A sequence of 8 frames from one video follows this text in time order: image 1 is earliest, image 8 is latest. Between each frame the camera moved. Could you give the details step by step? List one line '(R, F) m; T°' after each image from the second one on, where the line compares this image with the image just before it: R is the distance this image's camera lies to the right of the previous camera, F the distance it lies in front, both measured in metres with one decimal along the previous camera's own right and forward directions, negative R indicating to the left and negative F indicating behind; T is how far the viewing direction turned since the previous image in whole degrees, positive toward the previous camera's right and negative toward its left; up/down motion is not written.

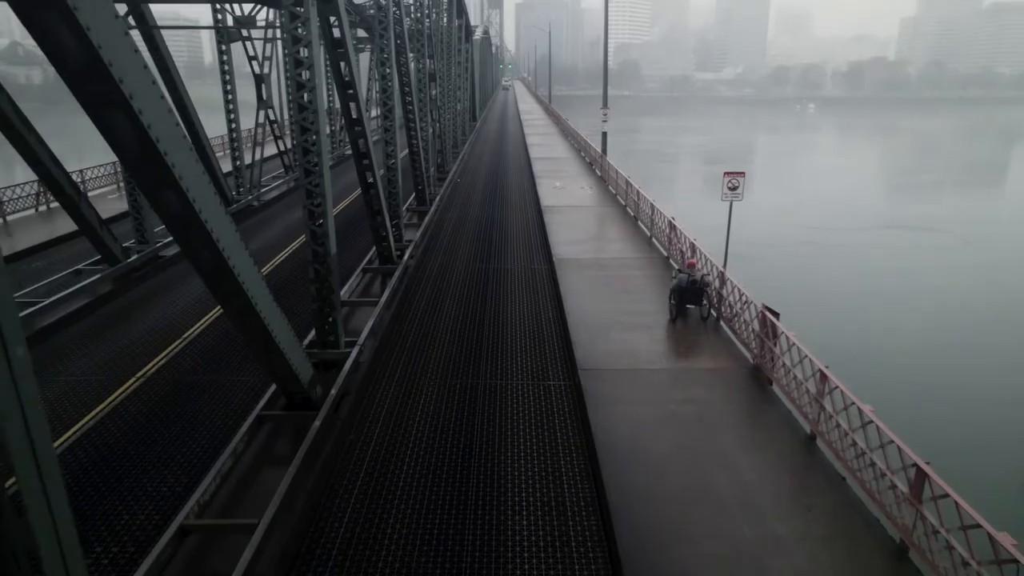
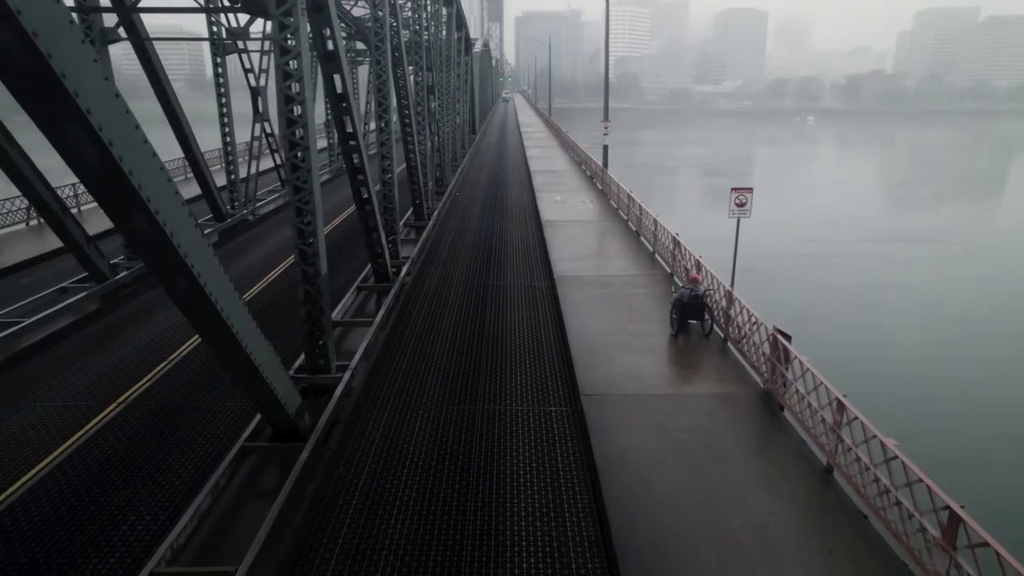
(0.0, +0.4) m; 0°
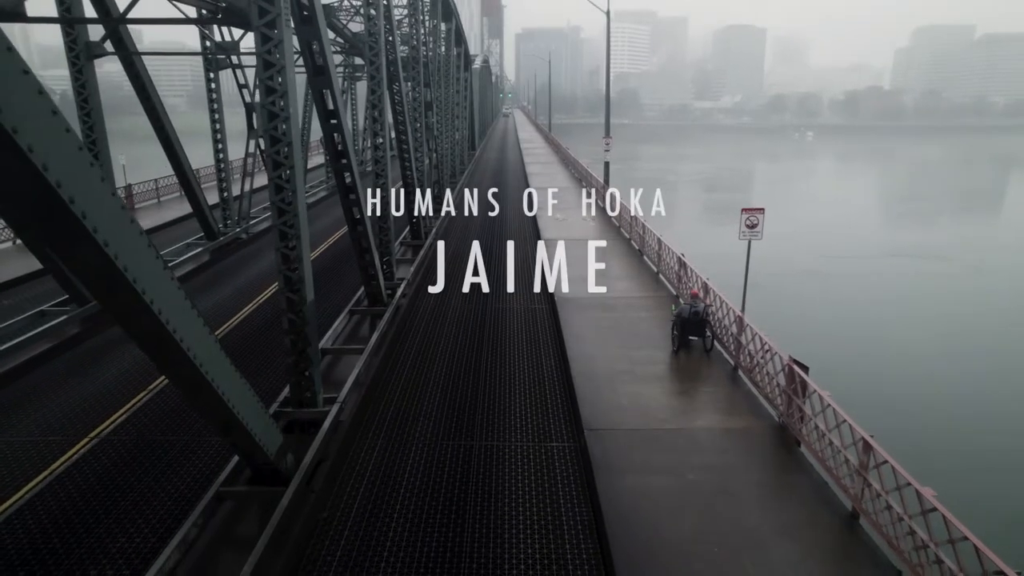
(0.0, +0.5) m; 0°
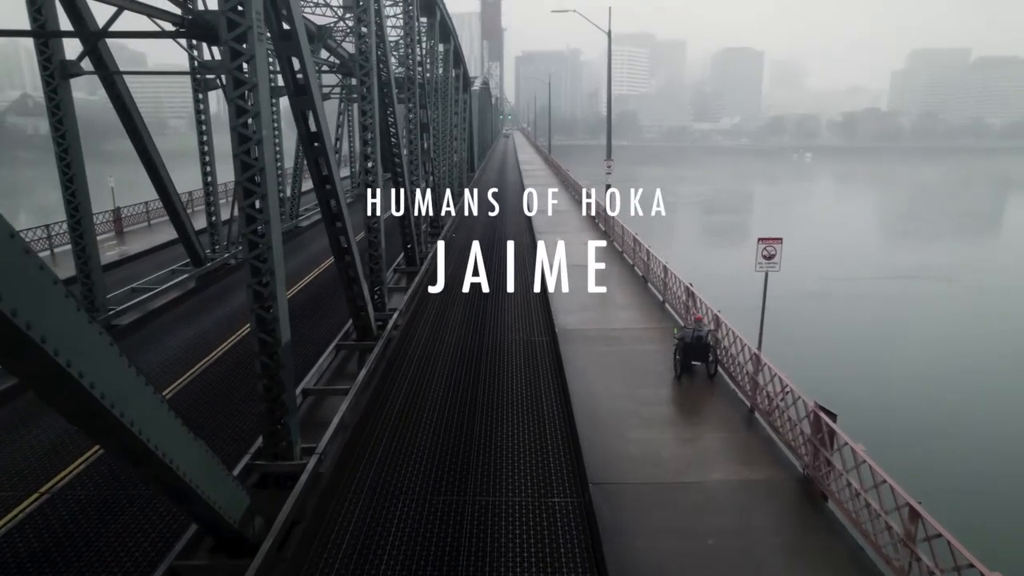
(0.0, +0.7) m; 0°
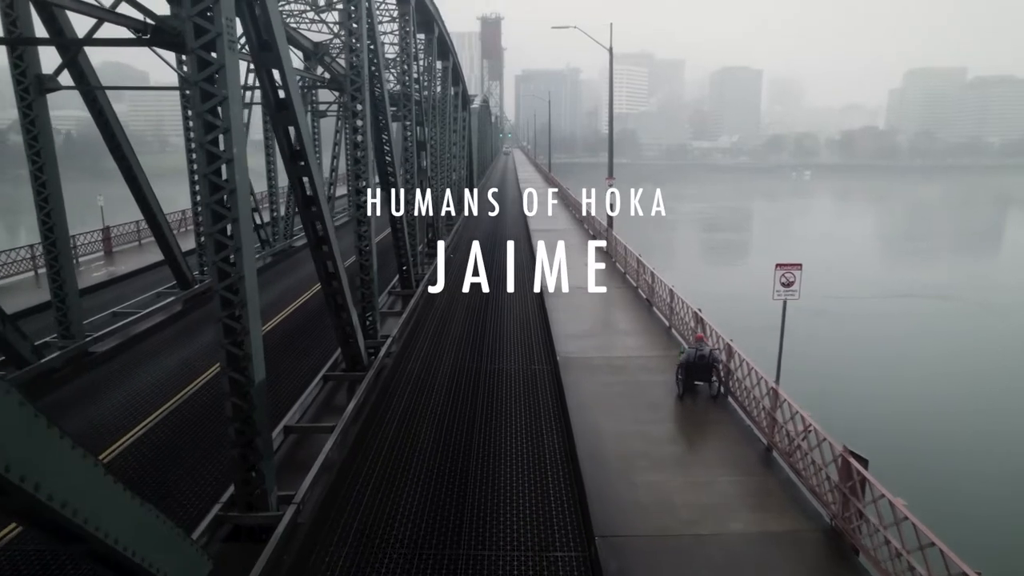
(0.0, +0.6) m; 0°
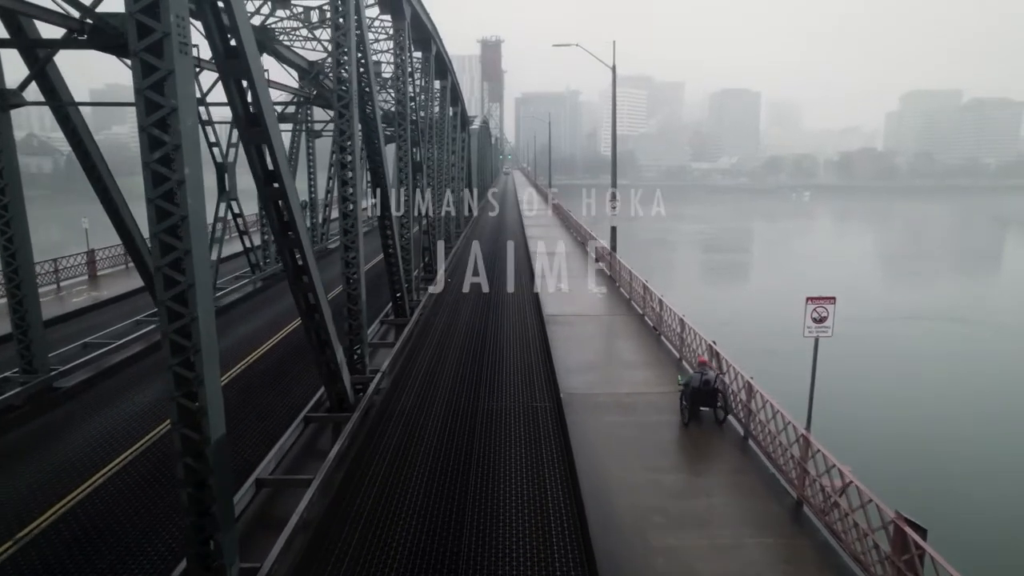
(0.0, +0.8) m; 0°
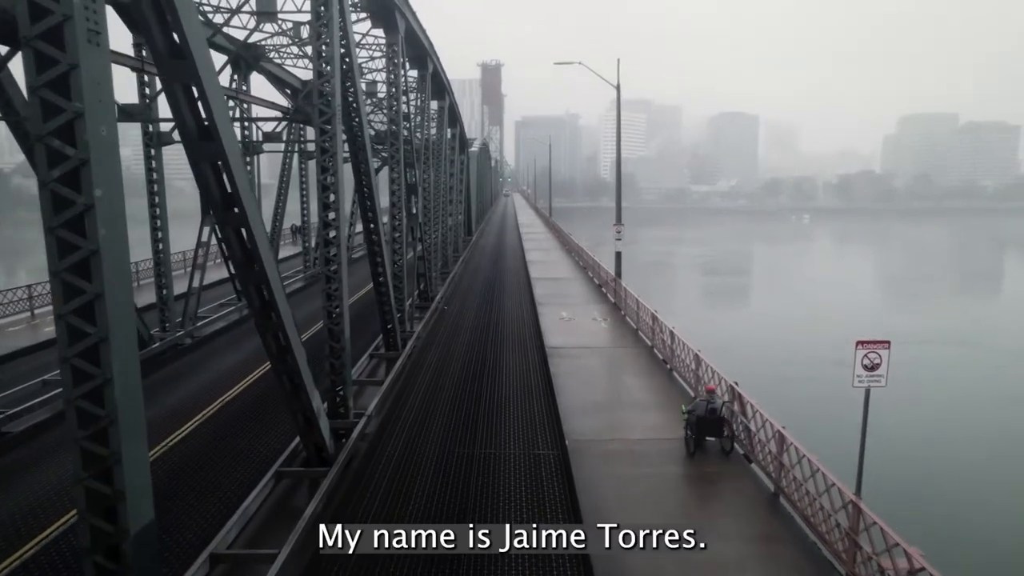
(0.0, +1.0) m; 0°
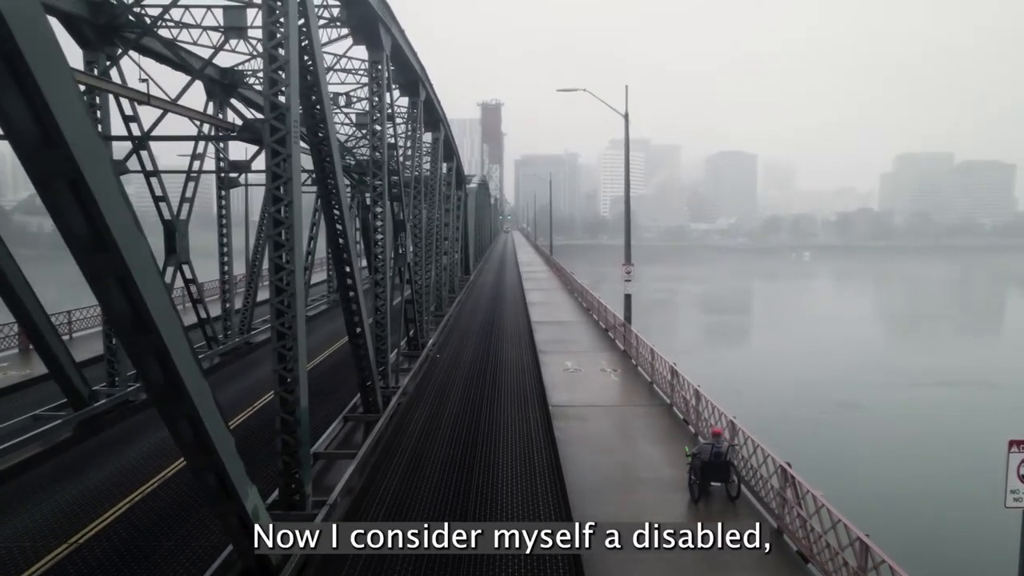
(0.0, +1.7) m; 0°
